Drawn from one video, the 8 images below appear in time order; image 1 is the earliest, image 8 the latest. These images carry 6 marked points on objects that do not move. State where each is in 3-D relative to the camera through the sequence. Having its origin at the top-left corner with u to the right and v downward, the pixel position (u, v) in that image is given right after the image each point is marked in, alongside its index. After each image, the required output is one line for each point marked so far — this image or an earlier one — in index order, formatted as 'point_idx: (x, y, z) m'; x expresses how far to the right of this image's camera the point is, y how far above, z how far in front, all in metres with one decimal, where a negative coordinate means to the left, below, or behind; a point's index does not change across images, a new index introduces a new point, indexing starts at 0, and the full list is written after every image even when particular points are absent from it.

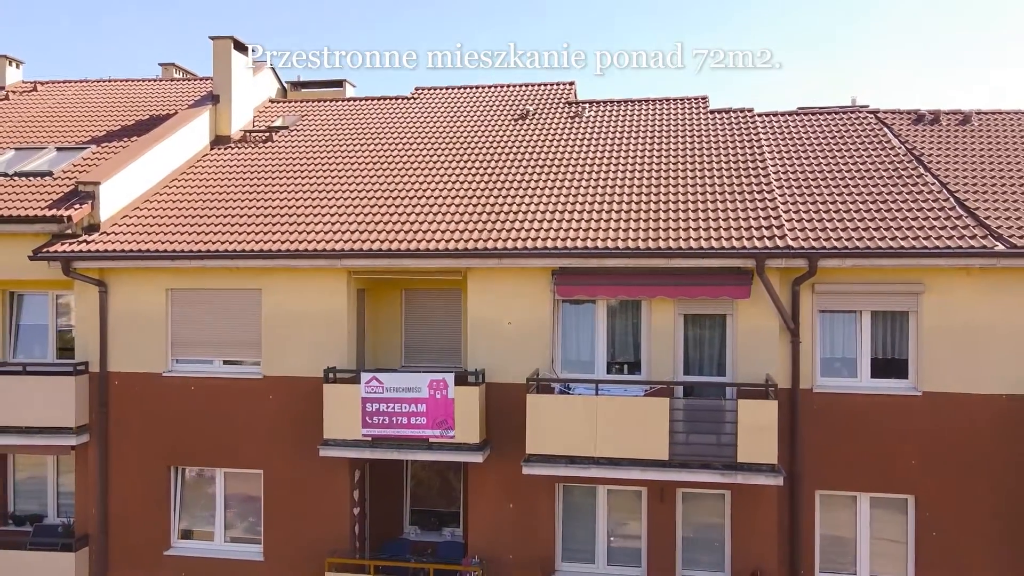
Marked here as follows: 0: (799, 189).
0: (+4.4, +1.5, +11.2) m
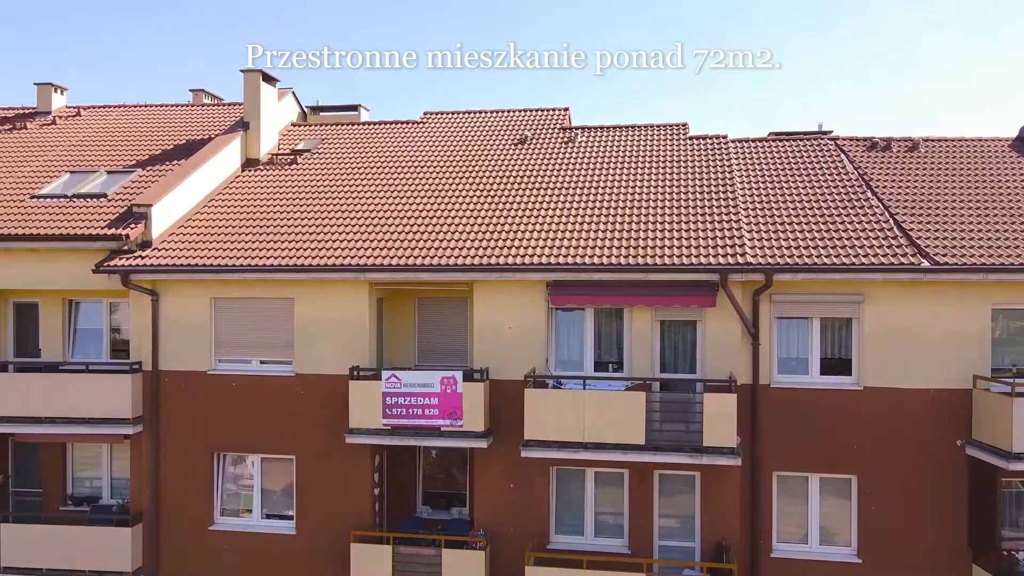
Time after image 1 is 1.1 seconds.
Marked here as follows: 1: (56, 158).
0: (+4.4, +1.4, +12.8) m
1: (-9.9, +2.8, +15.8) m
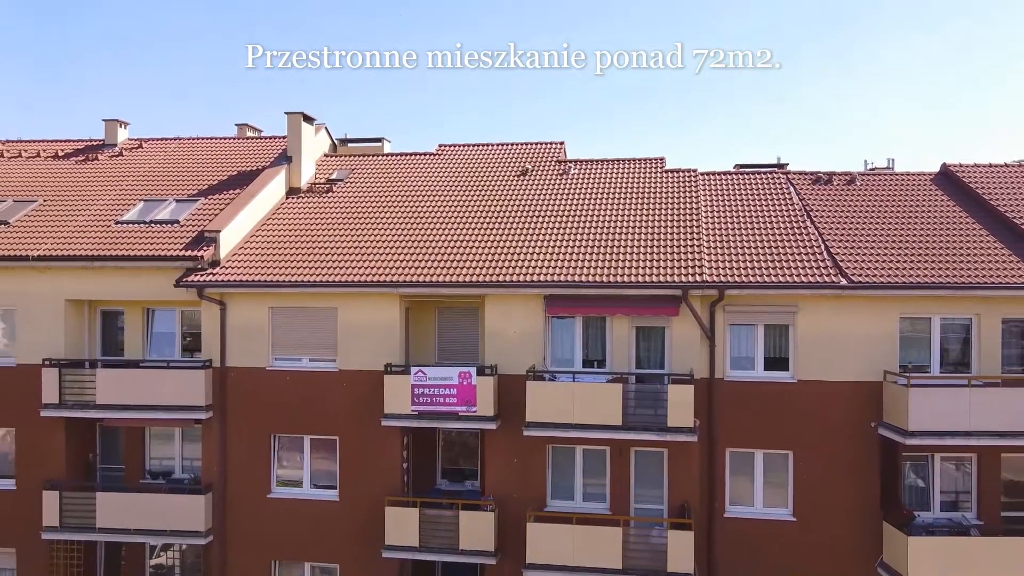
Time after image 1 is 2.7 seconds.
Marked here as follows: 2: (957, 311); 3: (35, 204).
0: (+4.5, +1.1, +15.7) m
1: (-9.8, +2.6, +18.7) m
2: (+8.7, -0.5, +14.2) m
3: (-11.8, +2.1, +18.1) m
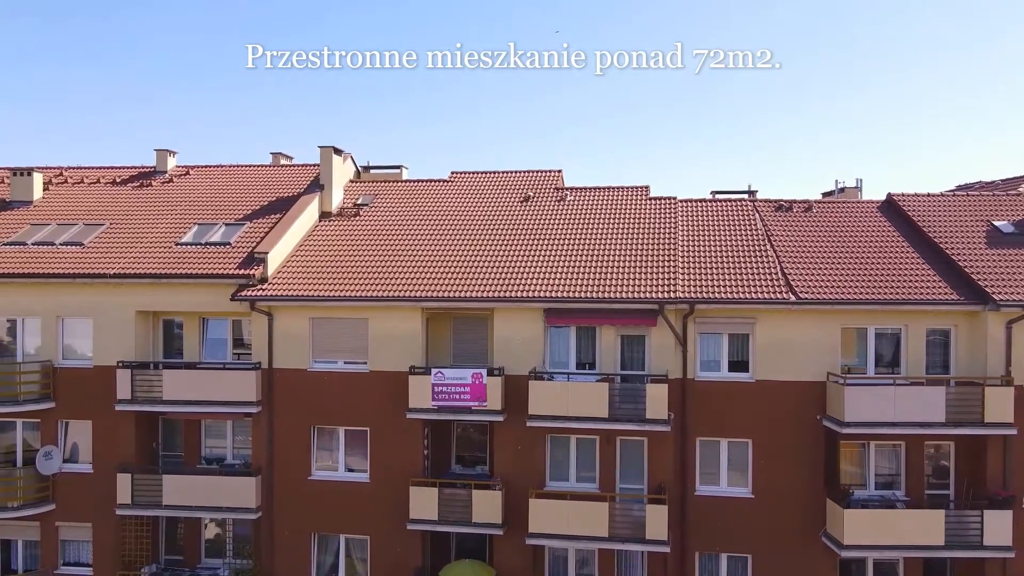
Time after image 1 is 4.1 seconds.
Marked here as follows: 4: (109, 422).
0: (+4.6, +0.8, +18.4) m
1: (-9.7, +2.2, +21.4) m
2: (+8.8, -0.8, +17.0) m
3: (-11.7, +1.7, +20.9) m
4: (-10.5, -3.5, +19.0) m
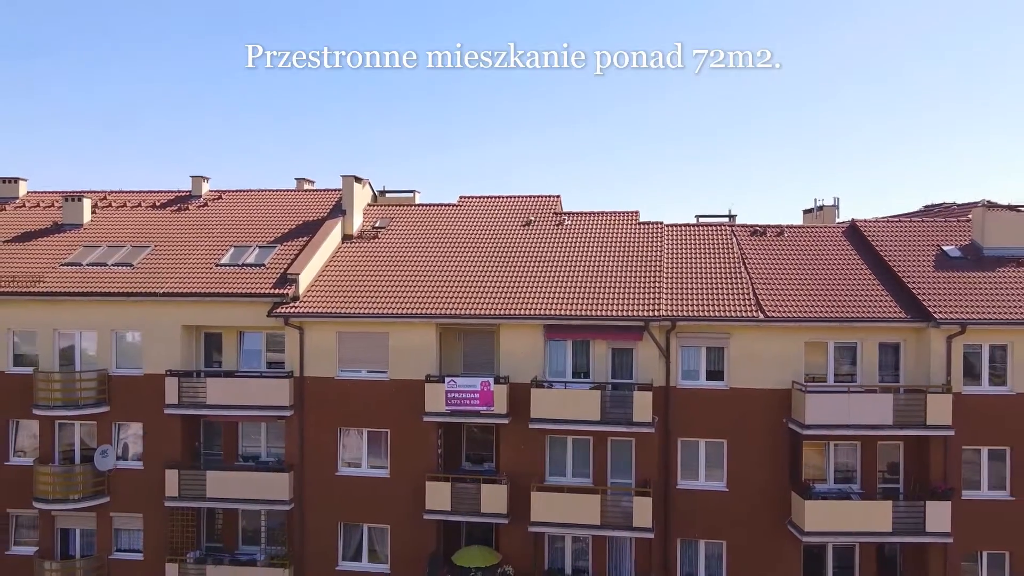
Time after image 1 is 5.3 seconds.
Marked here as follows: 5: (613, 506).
0: (+4.7, +0.3, +20.8) m
1: (-9.6, +1.7, +23.8) m
2: (+8.9, -1.3, +19.4) m
3: (-11.6, +1.2, +23.3) m
4: (-10.4, -4.0, +21.4) m
5: (+2.6, -5.7, +19.1) m
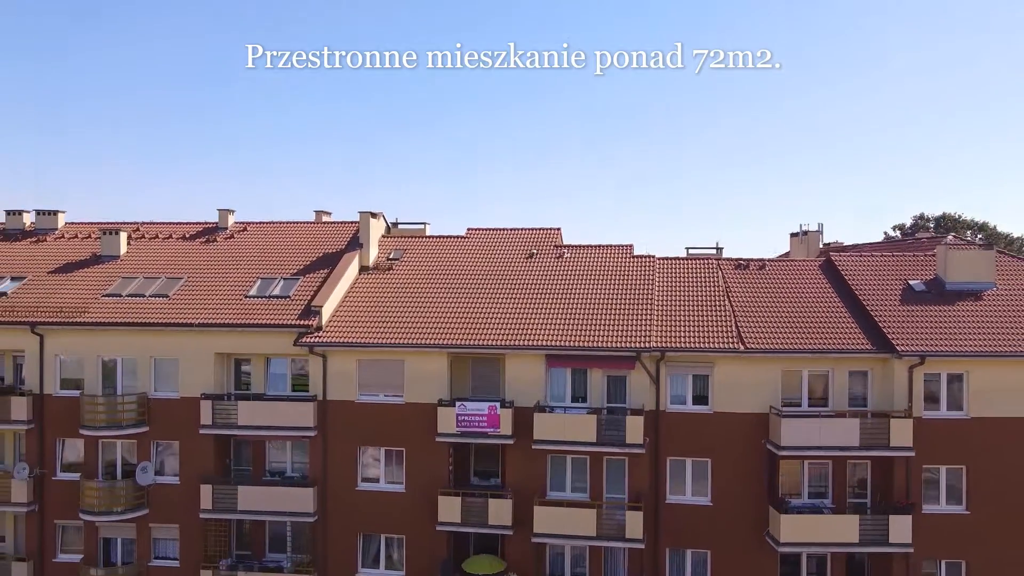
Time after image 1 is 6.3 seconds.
0: (+4.8, -0.7, +22.9) m
1: (-9.5, +0.8, +25.9) m
2: (+9.0, -2.3, +21.4) m
3: (-11.5, +0.3, +25.3) m
4: (-10.3, -5.0, +23.4) m
5: (+2.8, -6.7, +21.1) m
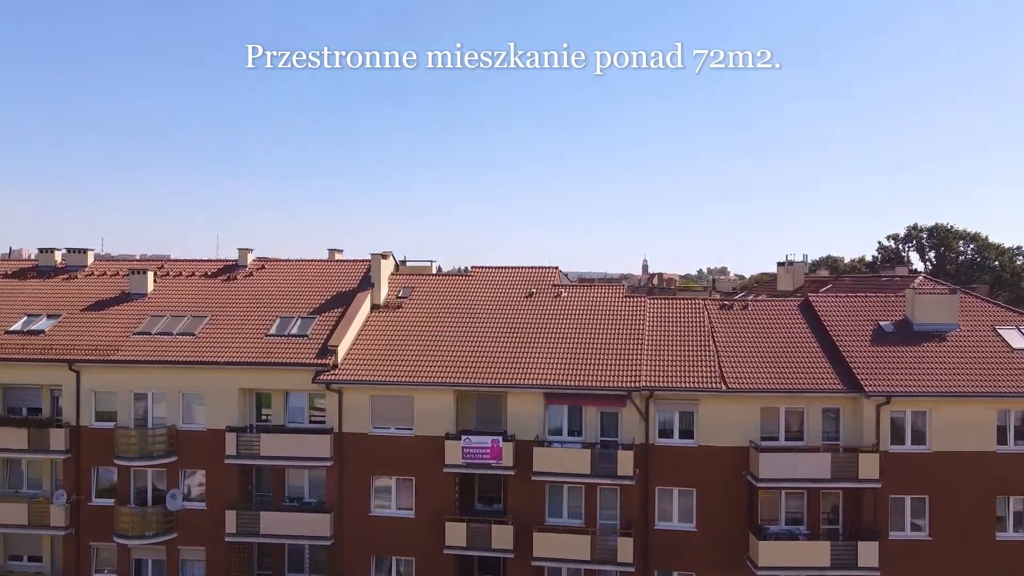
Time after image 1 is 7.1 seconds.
0: (+4.9, -2.1, +24.8) m
1: (-9.4, -0.6, +27.8) m
2: (+9.1, -3.7, +23.3) m
3: (-11.4, -1.2, +27.2) m
4: (-10.2, -6.4, +25.3) m
5: (+2.8, -8.1, +23.1) m
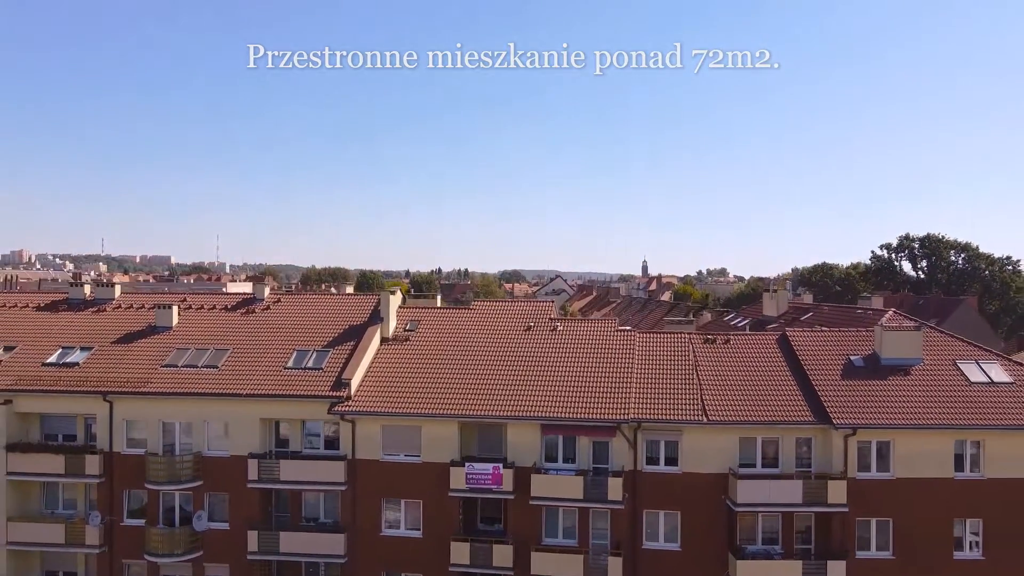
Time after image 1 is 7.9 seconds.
0: (+4.9, -3.5, +27.0) m
1: (-9.4, -2.1, +30.0) m
2: (+9.0, -5.1, +25.5) m
3: (-11.4, -2.6, +29.4) m
4: (-10.2, -7.8, +27.5) m
5: (+2.8, -9.5, +25.2) m
